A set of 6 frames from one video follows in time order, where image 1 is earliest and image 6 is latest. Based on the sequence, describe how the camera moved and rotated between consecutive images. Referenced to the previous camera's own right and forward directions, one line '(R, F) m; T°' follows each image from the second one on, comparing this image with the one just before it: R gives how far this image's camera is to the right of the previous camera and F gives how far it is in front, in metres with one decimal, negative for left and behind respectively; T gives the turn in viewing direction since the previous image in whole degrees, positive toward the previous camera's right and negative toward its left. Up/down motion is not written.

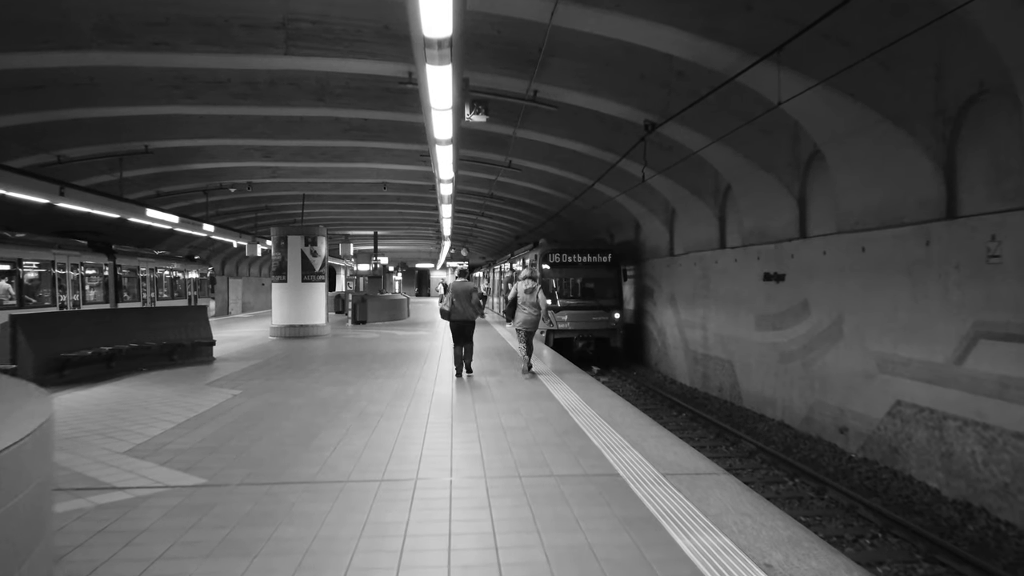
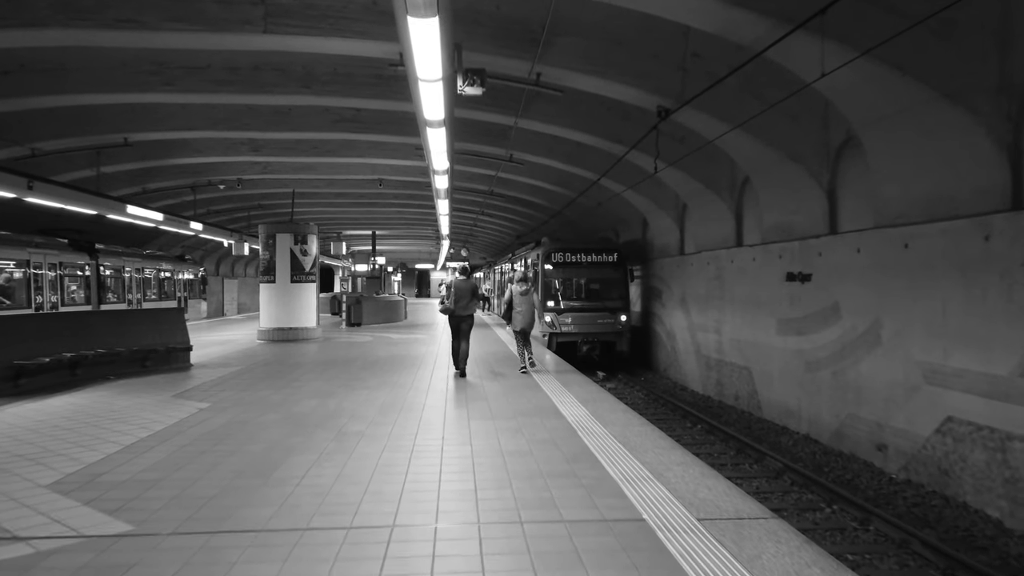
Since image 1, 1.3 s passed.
(0.0, +0.9) m; 0°
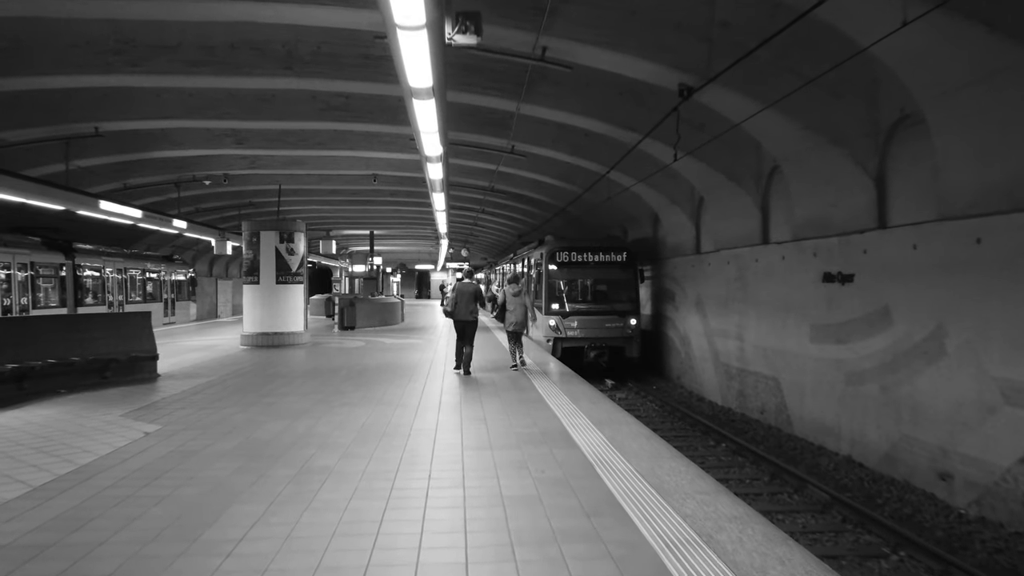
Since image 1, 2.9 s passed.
(0.0, +1.1) m; 0°
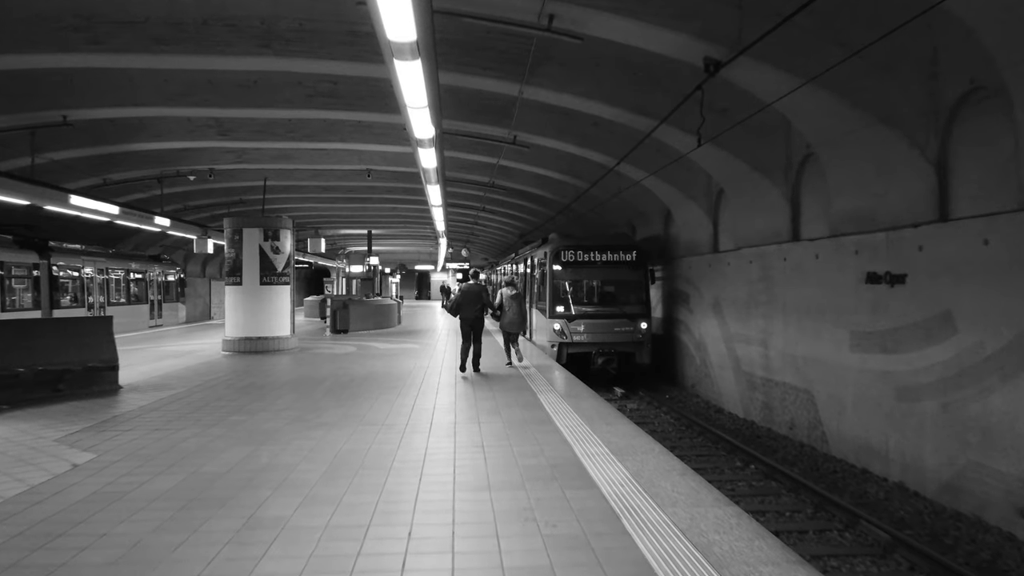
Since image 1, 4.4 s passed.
(0.0, +1.0) m; 0°
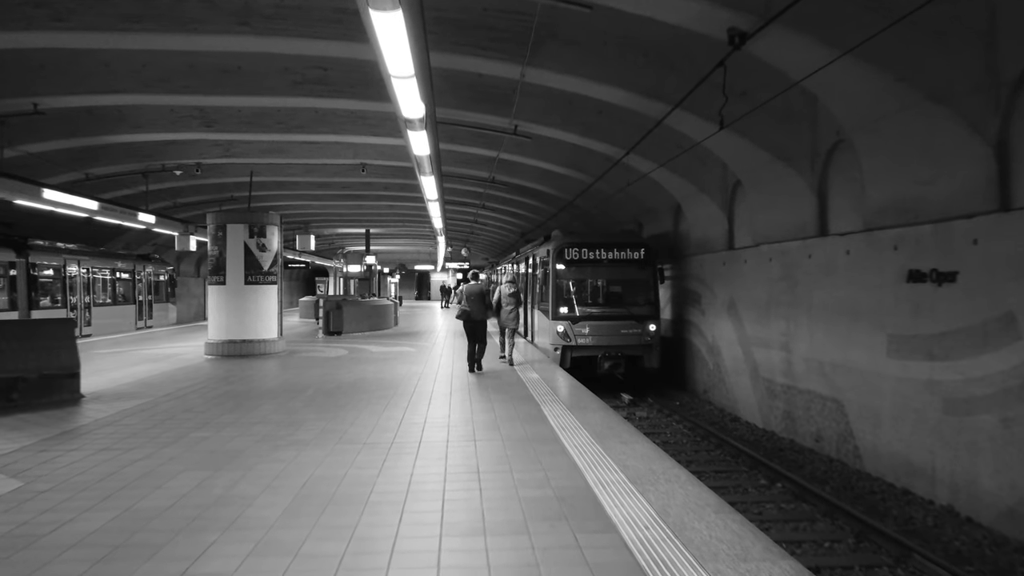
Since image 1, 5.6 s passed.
(0.0, +0.8) m; 0°
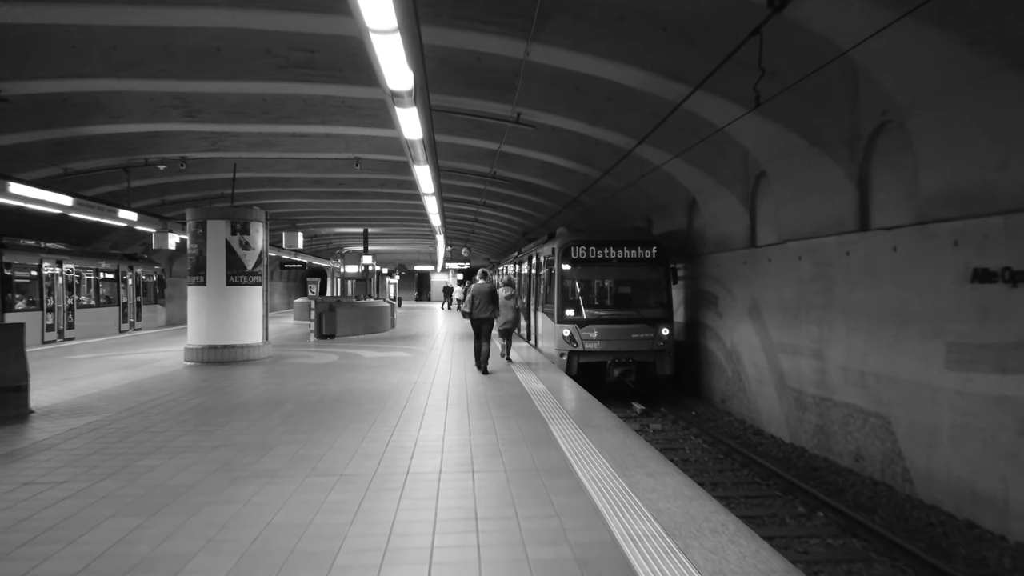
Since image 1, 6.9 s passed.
(0.0, +0.9) m; 0°
